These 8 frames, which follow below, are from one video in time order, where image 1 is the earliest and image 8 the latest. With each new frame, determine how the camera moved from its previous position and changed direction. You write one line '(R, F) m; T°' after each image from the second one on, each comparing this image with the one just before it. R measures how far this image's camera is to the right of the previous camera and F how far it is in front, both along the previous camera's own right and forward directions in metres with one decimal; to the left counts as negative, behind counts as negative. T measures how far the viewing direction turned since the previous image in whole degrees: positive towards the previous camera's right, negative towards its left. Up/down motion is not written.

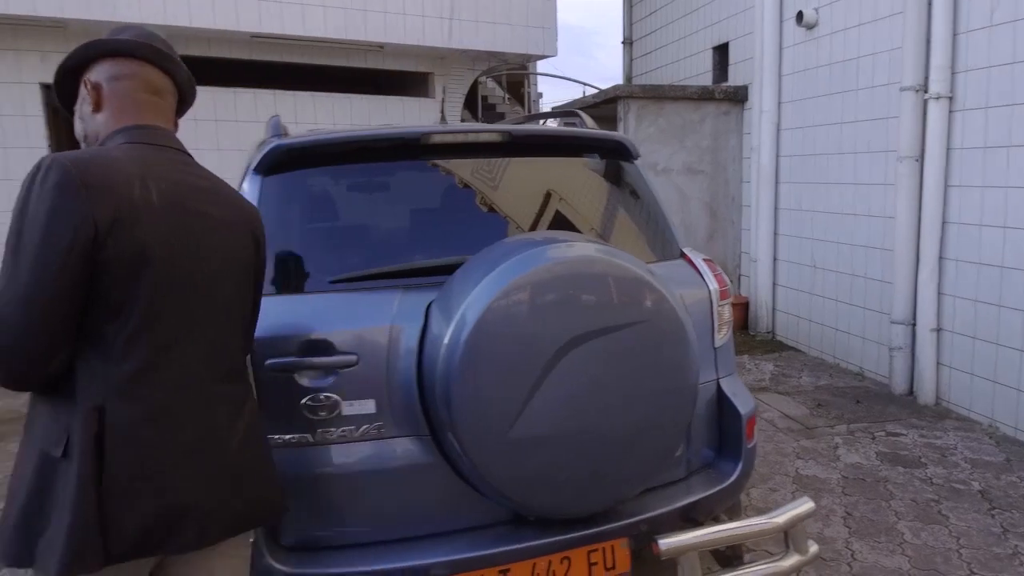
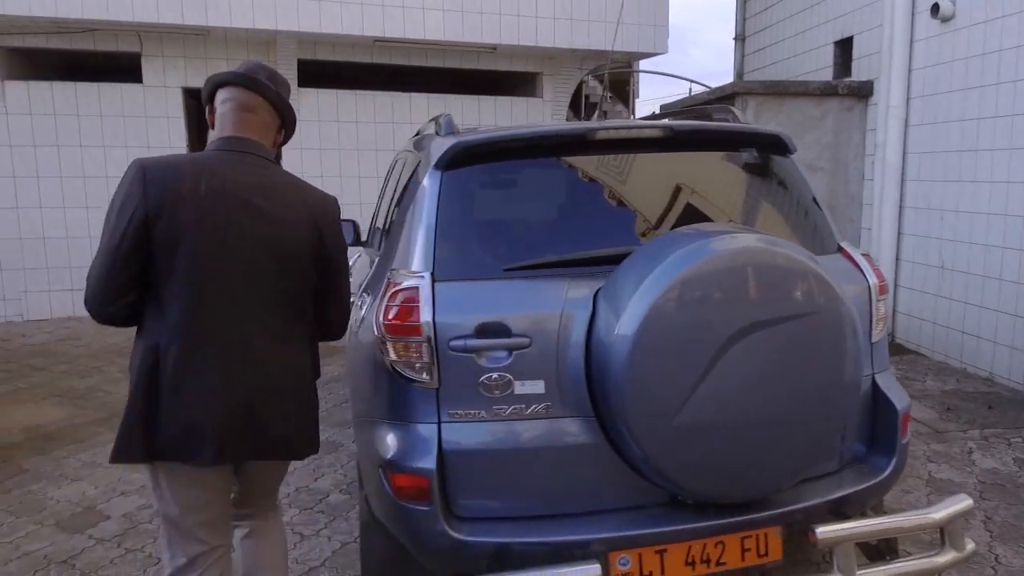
(-0.2, -0.1) m; -6°
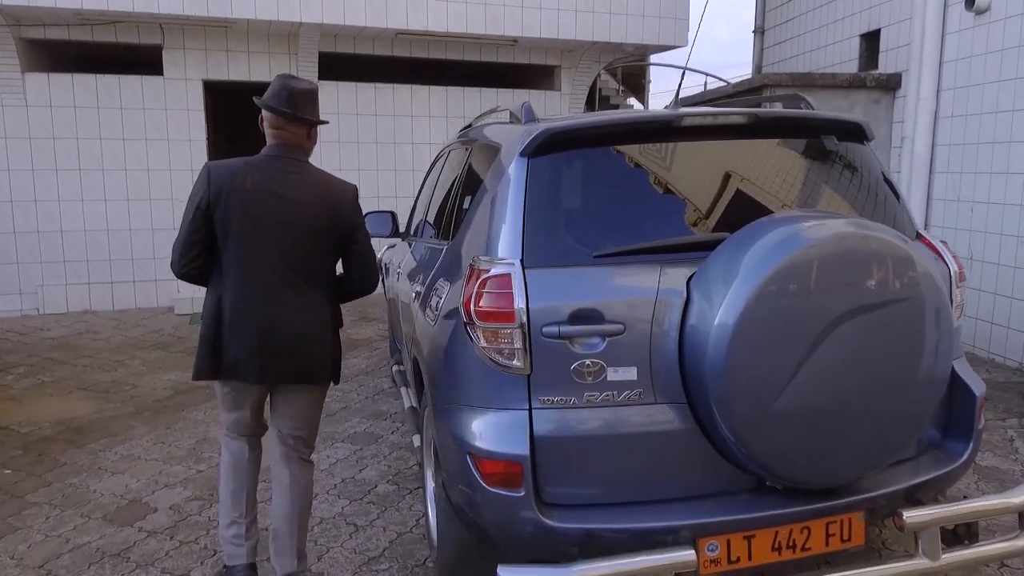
(-0.3, 0.0) m; +1°
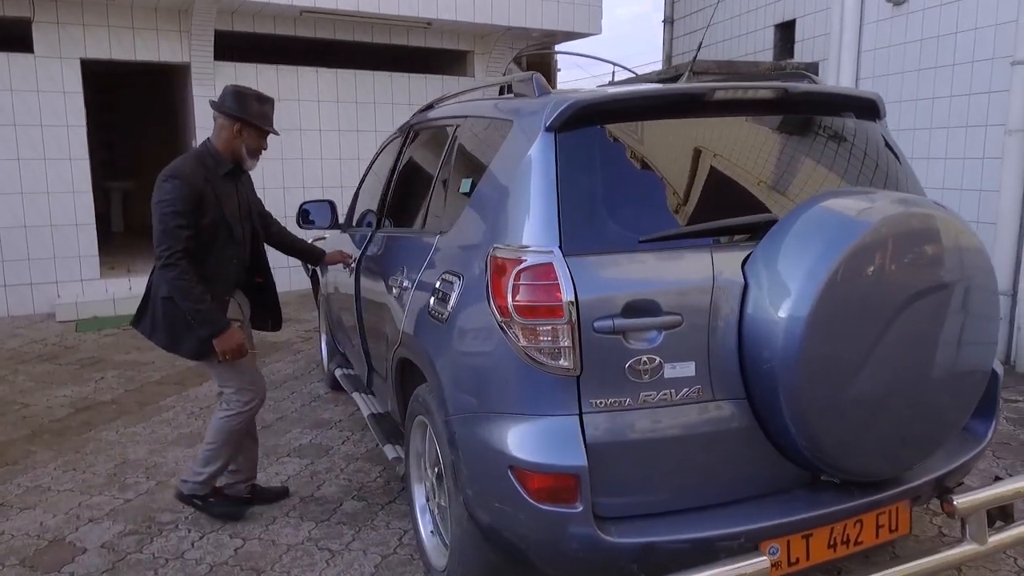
(-0.4, +0.3) m; +9°
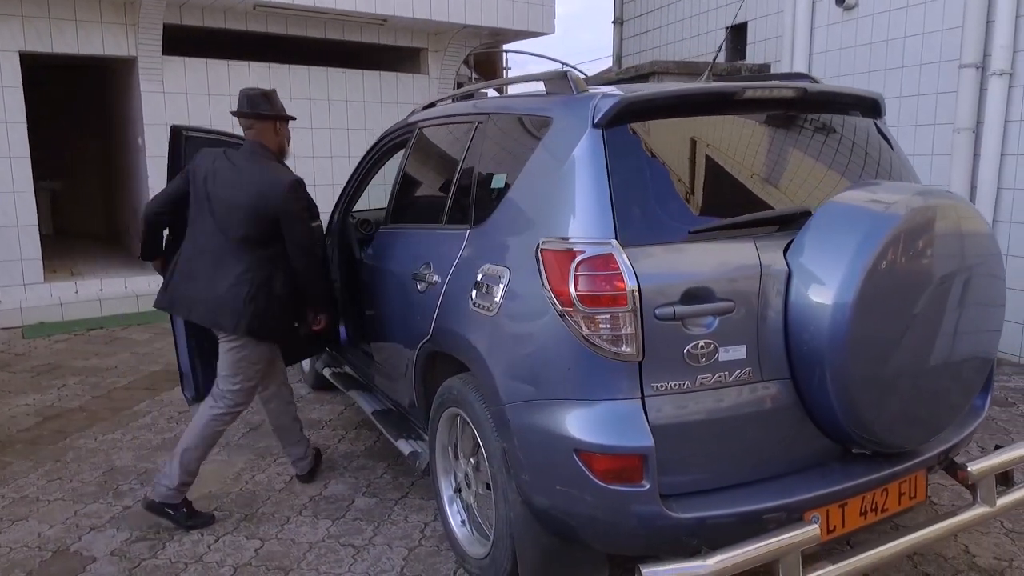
(-0.4, -0.1) m; +5°
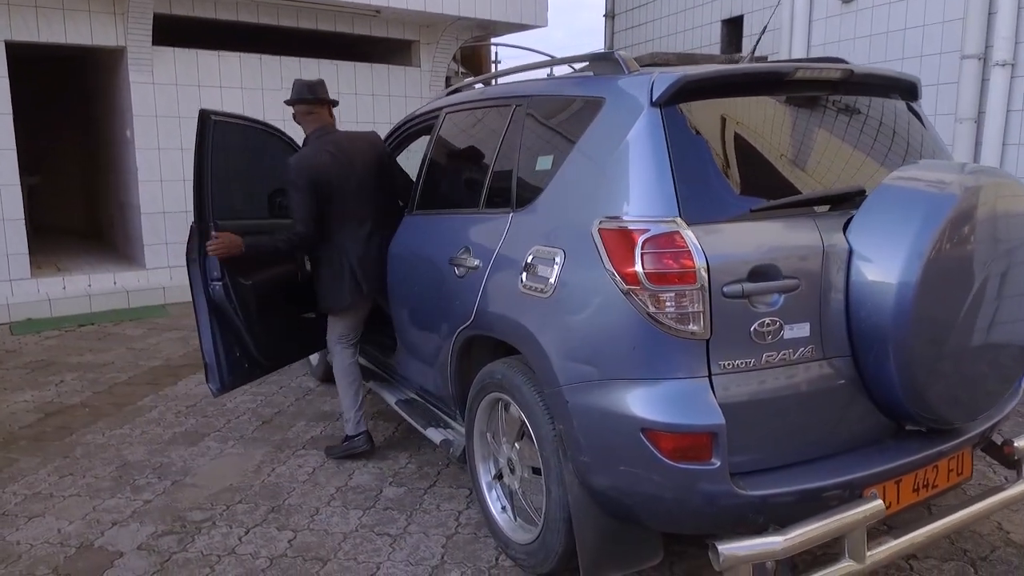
(-0.3, 0.0) m; +2°
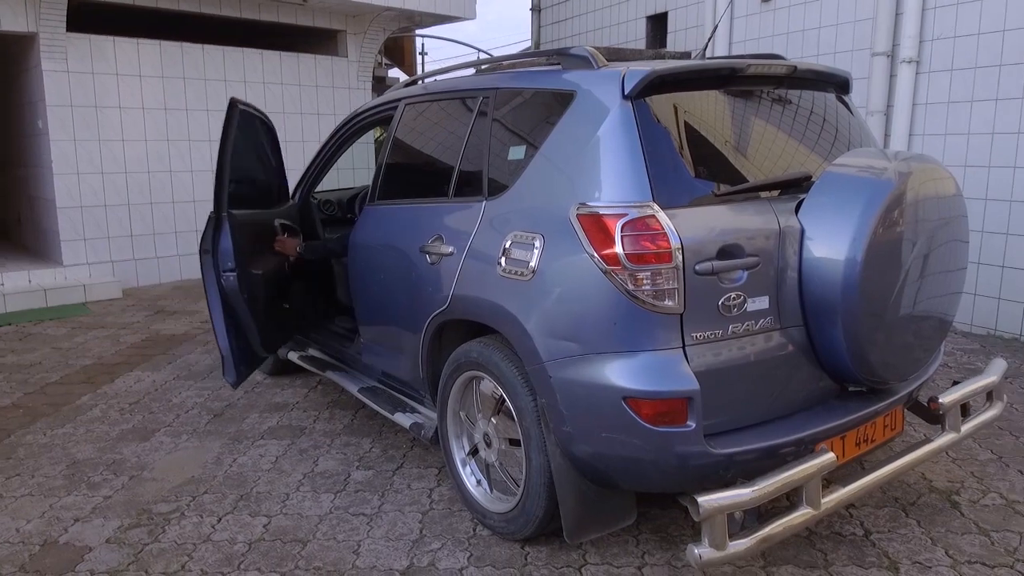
(-0.2, -0.1) m; +6°
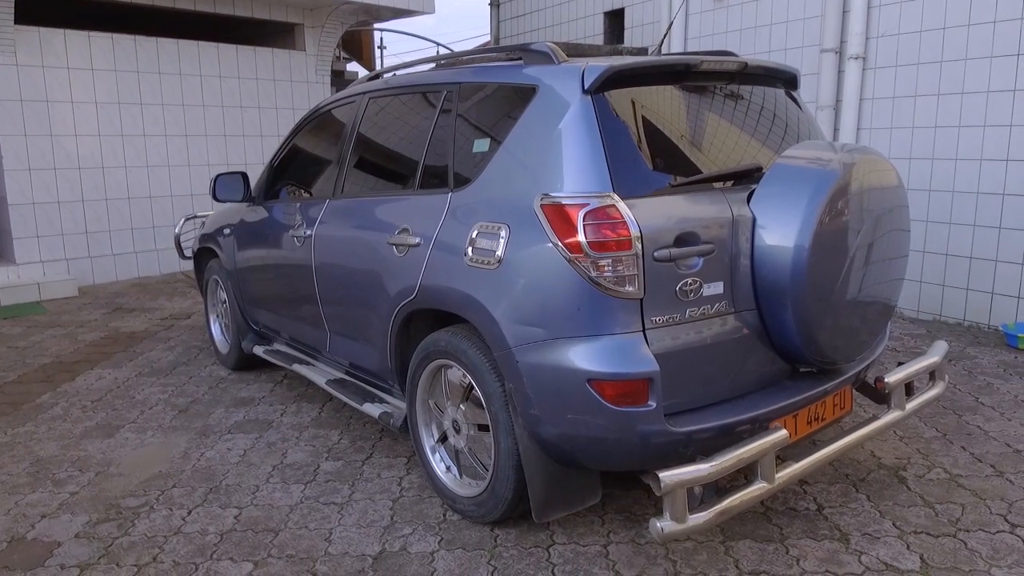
(0.0, -0.1) m; +3°
